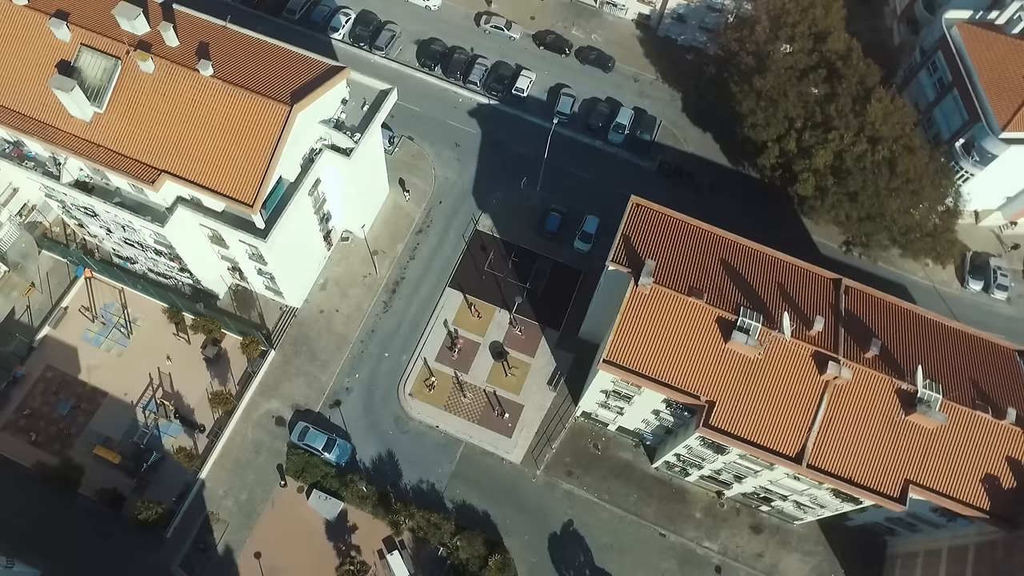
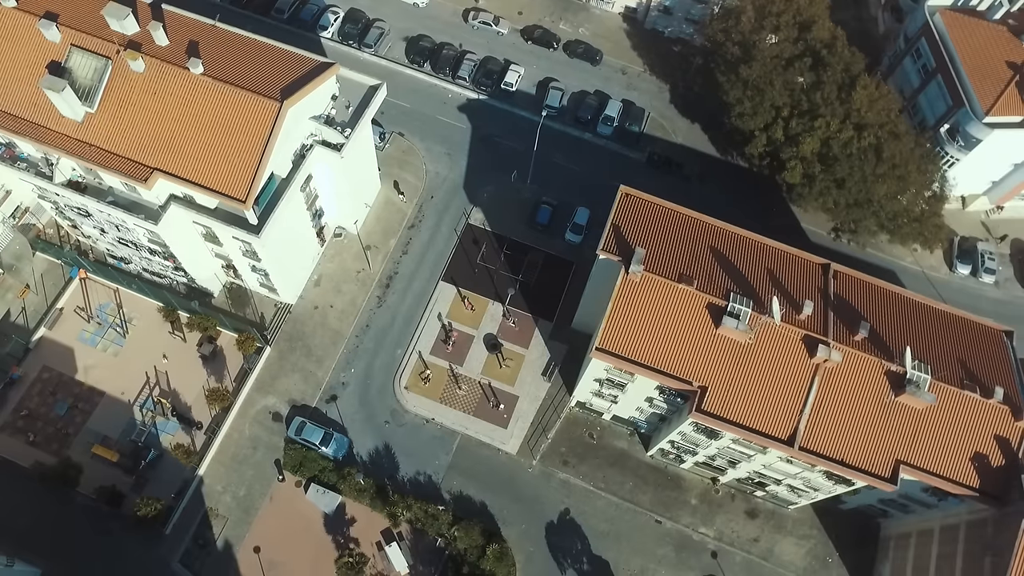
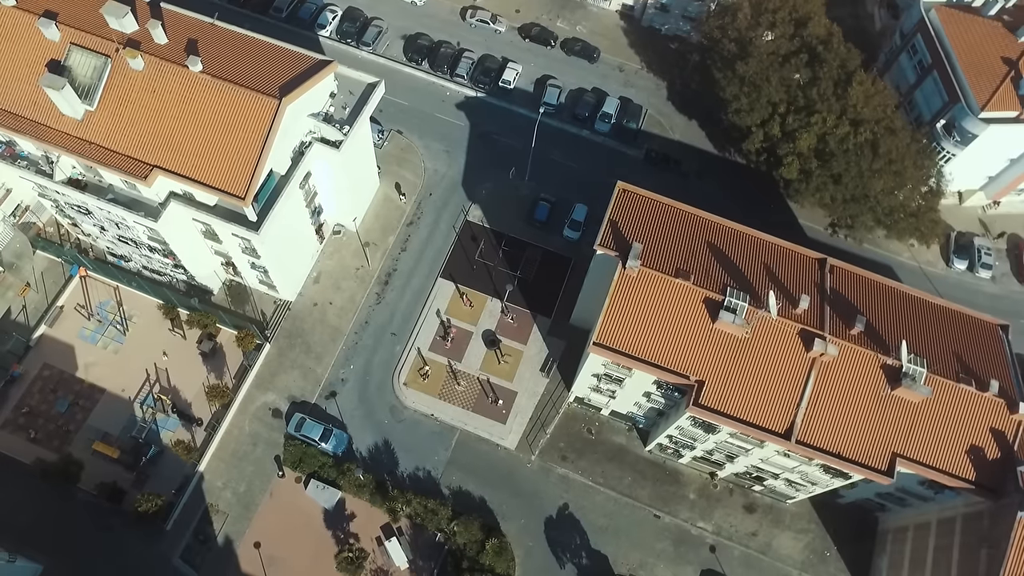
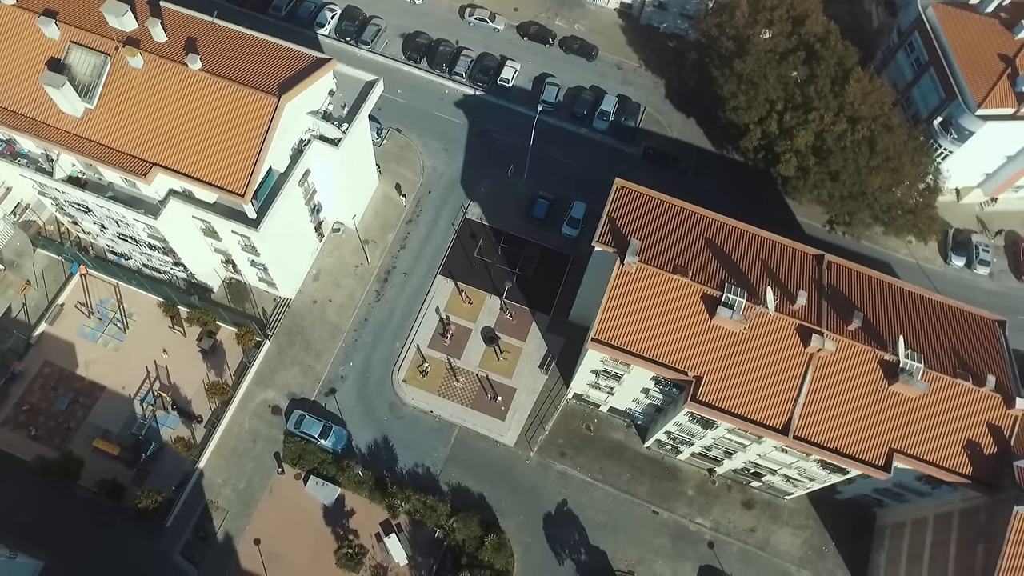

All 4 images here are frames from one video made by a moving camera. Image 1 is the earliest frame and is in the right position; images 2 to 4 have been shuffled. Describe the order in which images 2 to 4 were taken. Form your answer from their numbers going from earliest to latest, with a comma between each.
2, 3, 4
